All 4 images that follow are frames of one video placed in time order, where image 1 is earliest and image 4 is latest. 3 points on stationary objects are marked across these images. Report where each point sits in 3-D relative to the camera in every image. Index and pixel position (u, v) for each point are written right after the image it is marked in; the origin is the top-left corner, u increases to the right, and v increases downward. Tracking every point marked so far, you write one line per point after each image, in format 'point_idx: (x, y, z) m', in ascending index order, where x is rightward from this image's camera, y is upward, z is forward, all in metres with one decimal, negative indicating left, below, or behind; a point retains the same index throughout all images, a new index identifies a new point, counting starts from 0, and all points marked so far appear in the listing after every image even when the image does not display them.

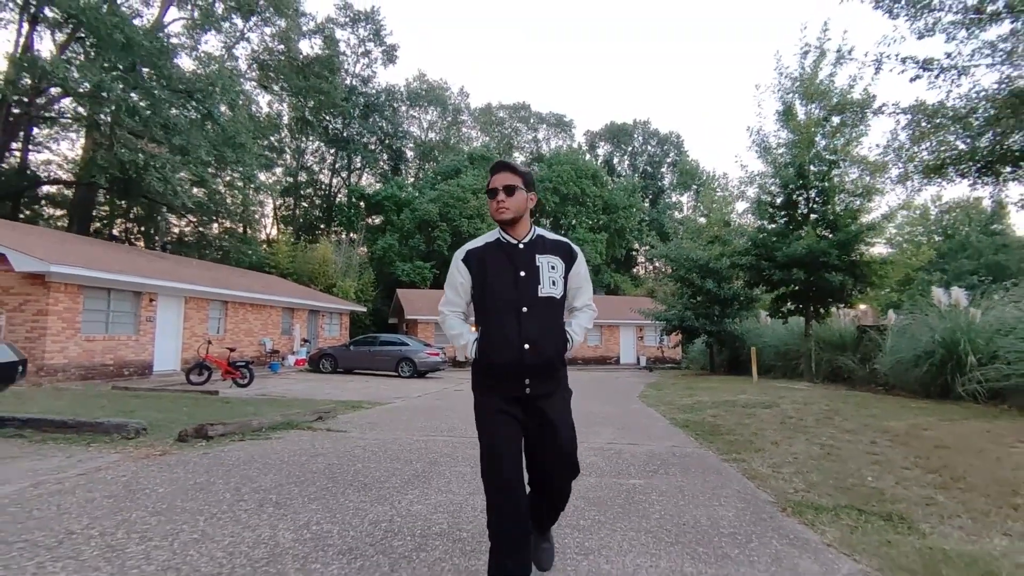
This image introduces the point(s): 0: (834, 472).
0: (+2.8, -1.6, +5.7) m
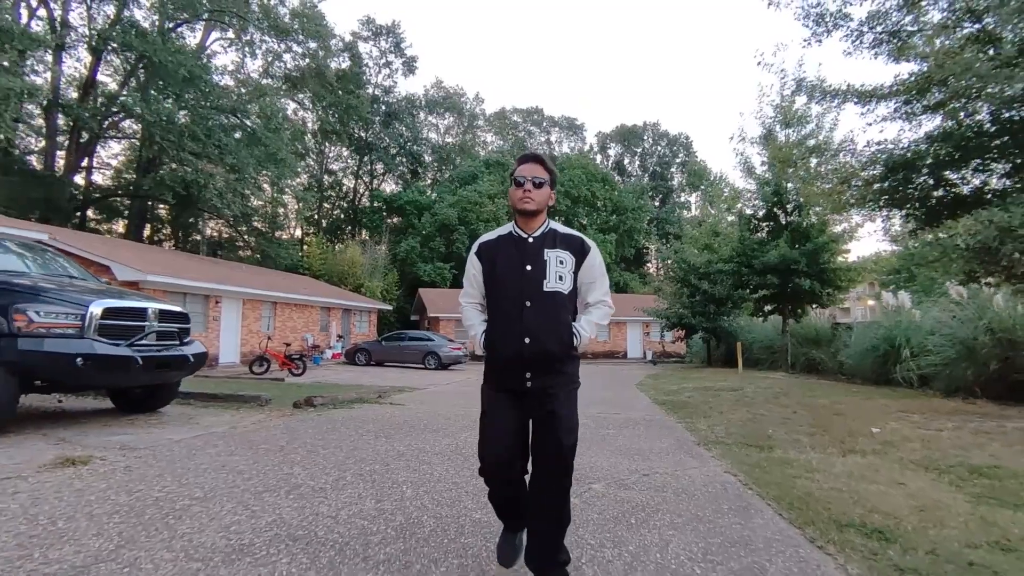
0: (+3.0, -1.7, +8.2) m
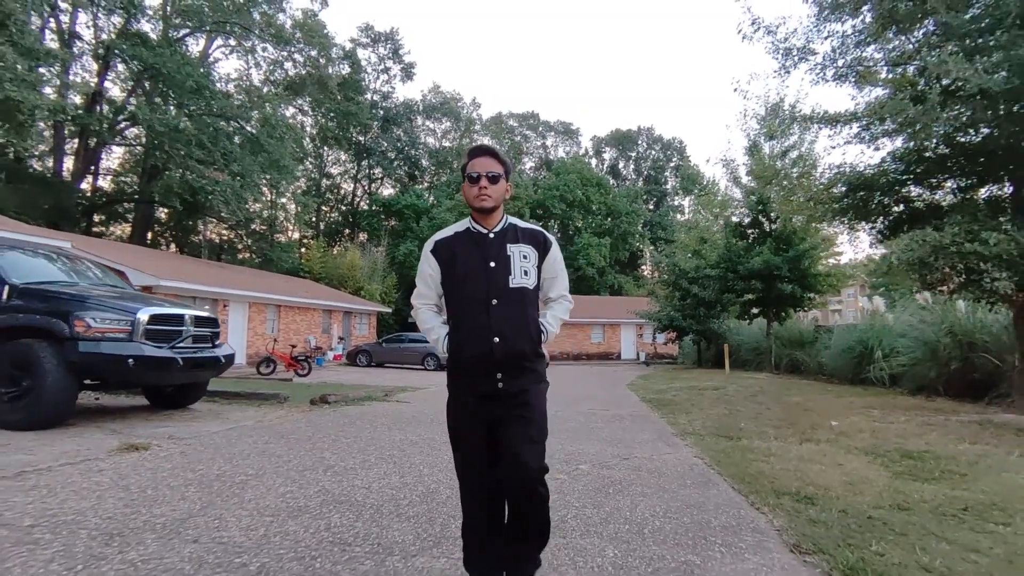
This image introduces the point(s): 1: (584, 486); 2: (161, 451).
0: (+3.0, -1.9, +9.1) m
1: (+0.5, -1.5, +4.9) m
2: (-3.1, -1.4, +5.7) m
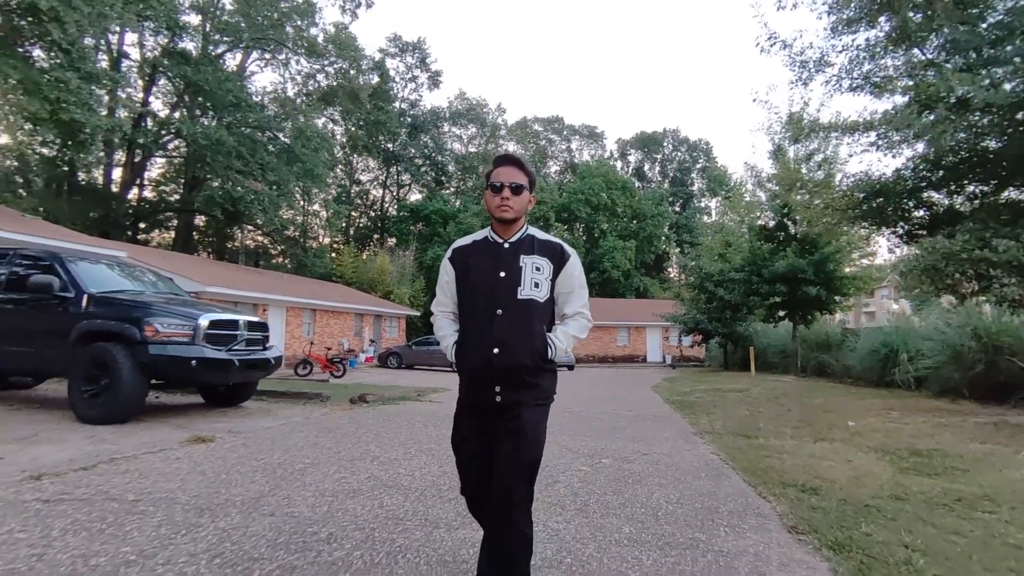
0: (+3.4, -1.9, +9.5) m
1: (+0.8, -1.5, +5.3) m
2: (-2.8, -1.5, +6.4) m
